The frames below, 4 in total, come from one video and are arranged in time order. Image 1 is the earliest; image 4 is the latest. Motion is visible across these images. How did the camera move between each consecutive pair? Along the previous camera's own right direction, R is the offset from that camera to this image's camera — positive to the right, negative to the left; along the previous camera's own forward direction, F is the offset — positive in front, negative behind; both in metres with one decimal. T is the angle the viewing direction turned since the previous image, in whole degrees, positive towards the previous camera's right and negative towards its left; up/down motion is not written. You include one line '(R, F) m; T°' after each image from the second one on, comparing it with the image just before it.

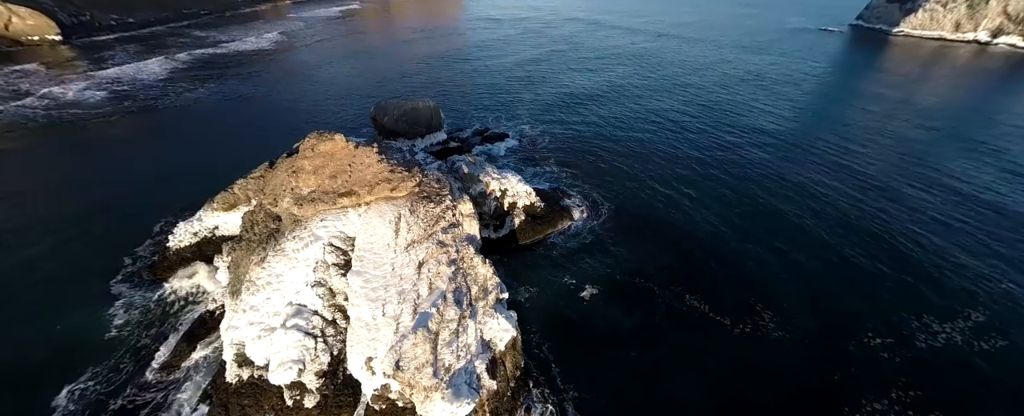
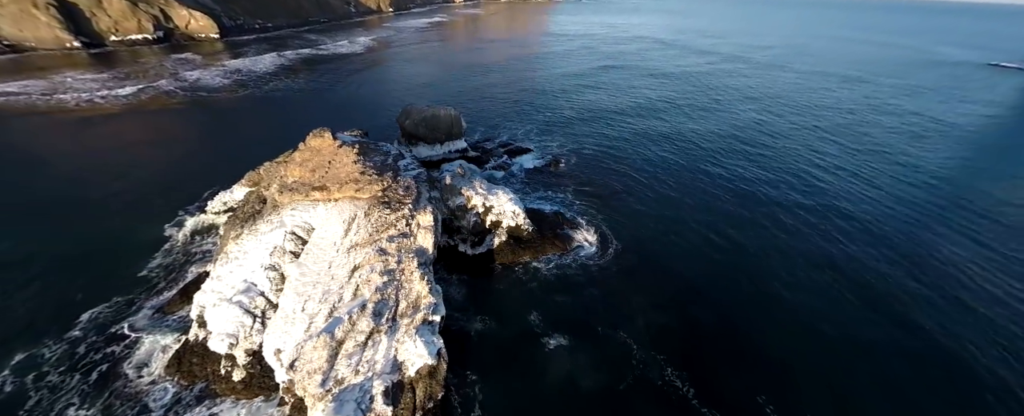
(+5.2, +1.7) m; -13°
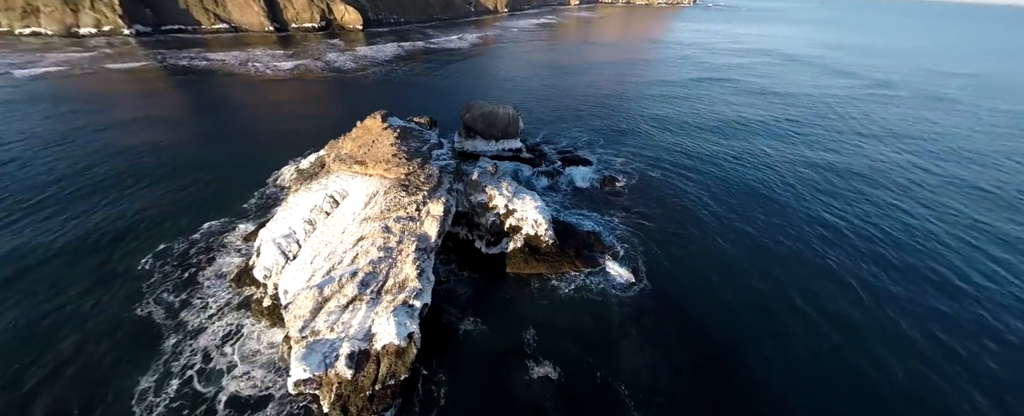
(+3.8, +1.0) m; -16°
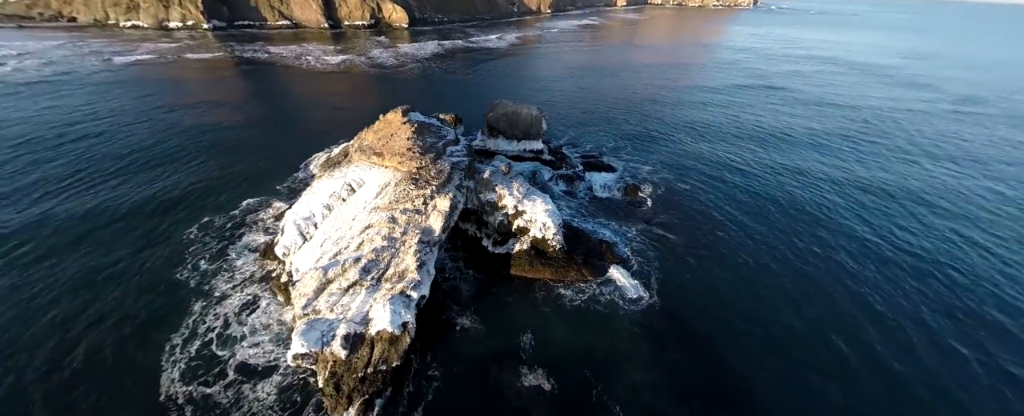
(+1.5, +0.2) m; -6°
